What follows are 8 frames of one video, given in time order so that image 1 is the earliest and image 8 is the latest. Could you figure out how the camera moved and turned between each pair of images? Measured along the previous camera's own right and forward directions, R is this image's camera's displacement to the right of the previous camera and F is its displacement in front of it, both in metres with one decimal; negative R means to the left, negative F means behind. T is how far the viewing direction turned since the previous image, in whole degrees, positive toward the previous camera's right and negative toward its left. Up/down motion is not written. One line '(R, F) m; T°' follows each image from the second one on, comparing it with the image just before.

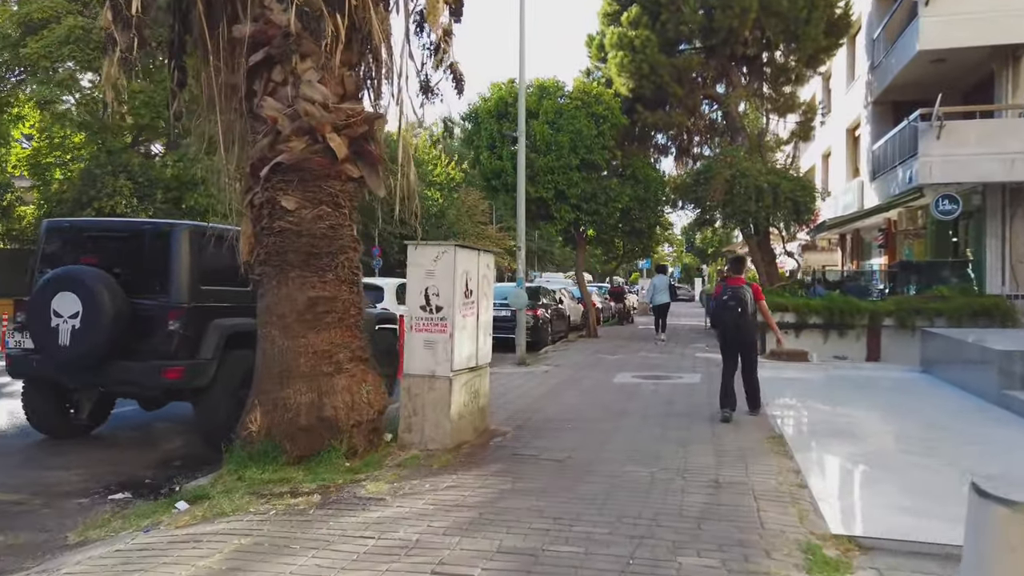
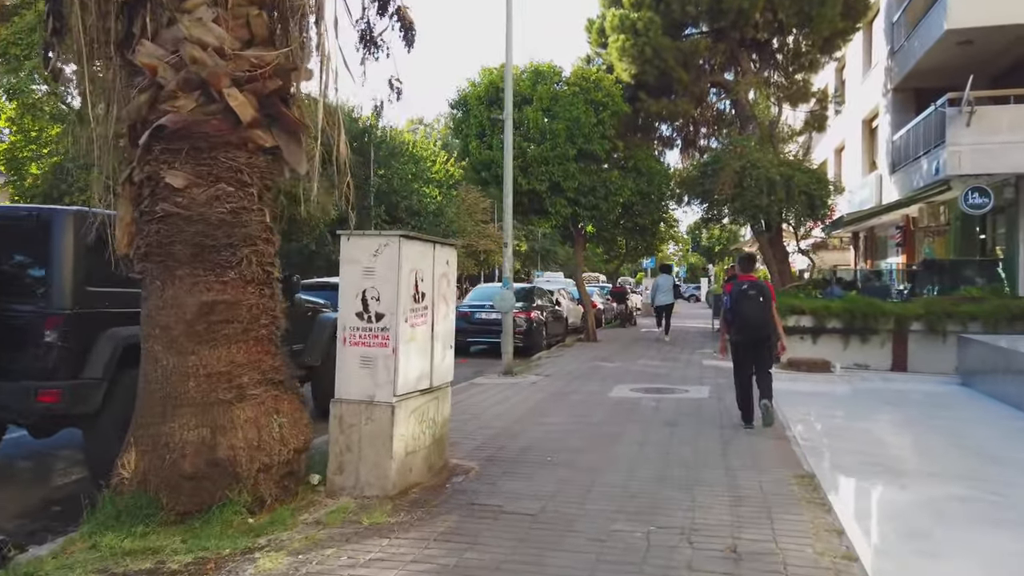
(+0.3, +1.4) m; 0°
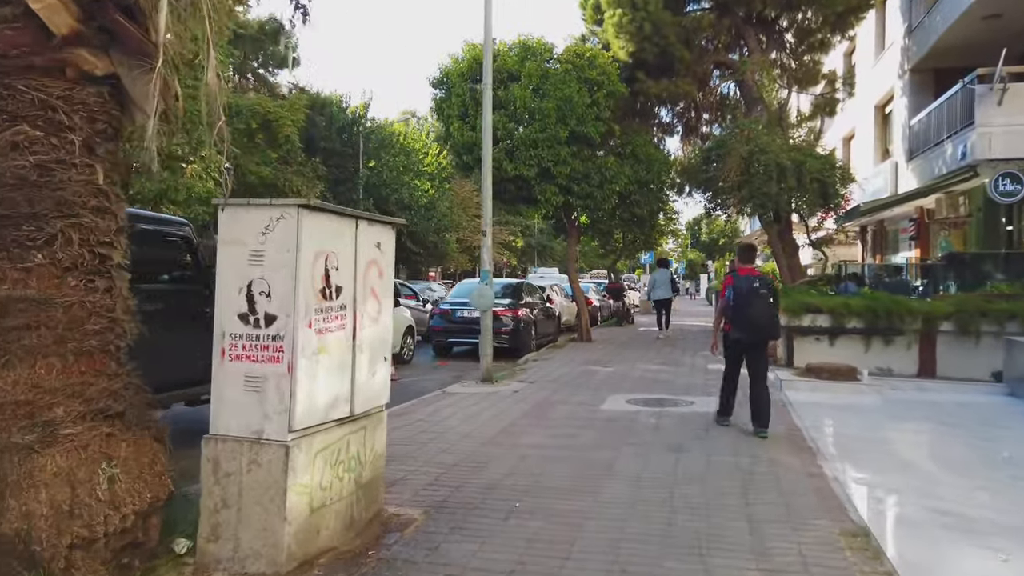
(+0.3, +1.5) m; 0°
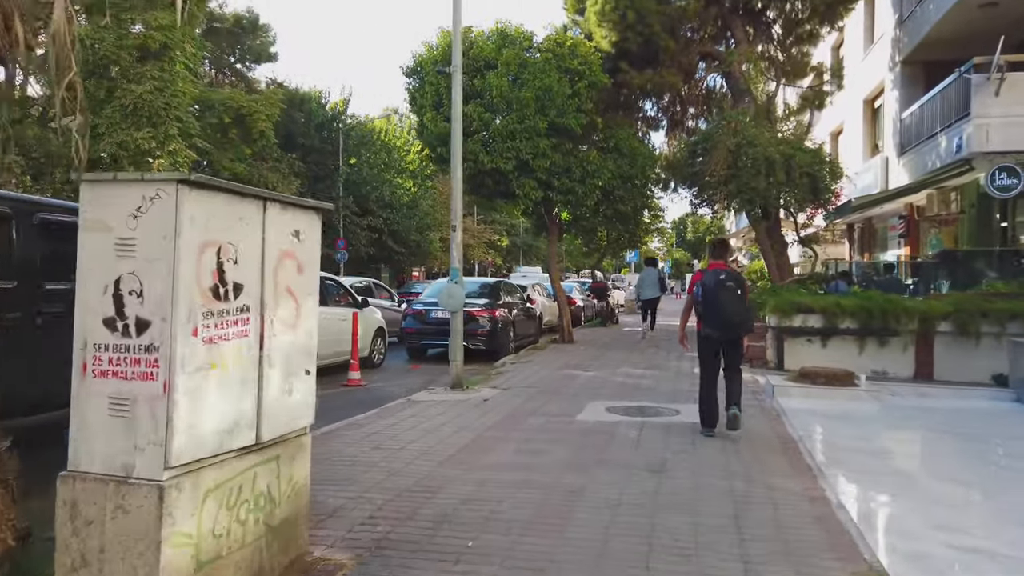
(+0.2, +0.8) m; +1°
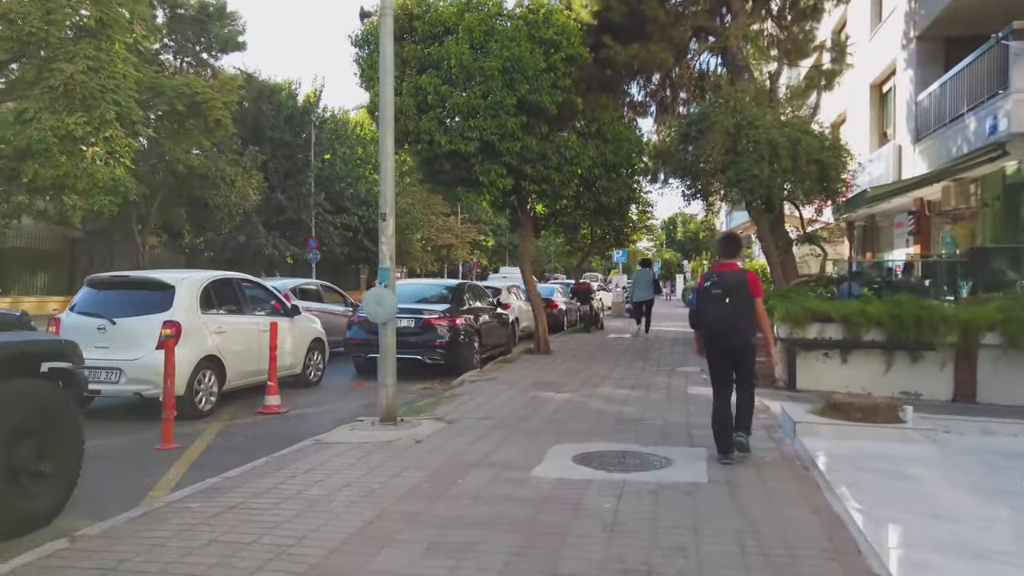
(+0.4, +2.1) m; +1°
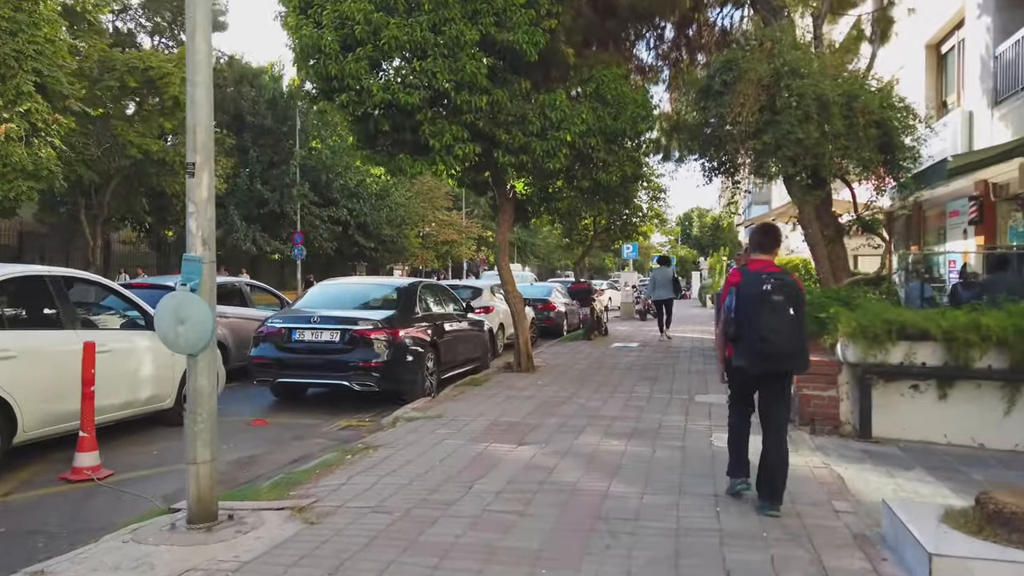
(+0.7, +3.2) m; -1°
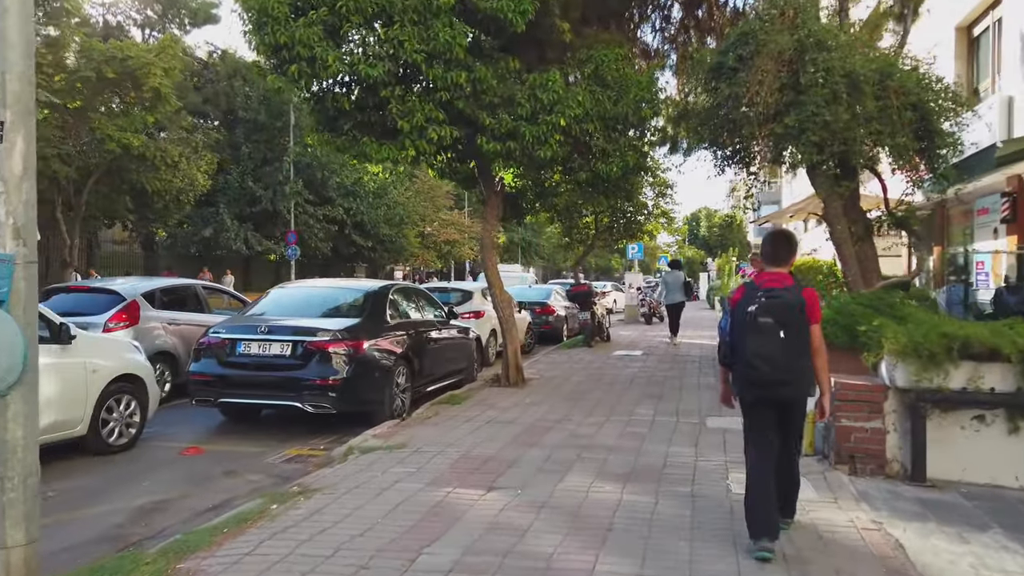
(+0.3, +1.3) m; -1°
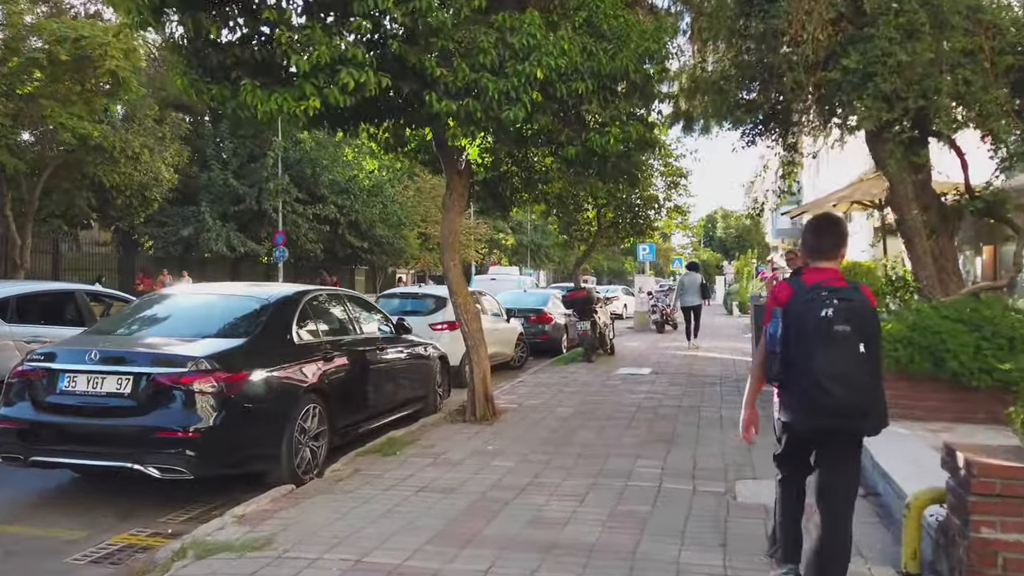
(+0.5, +2.4) m; -1°
